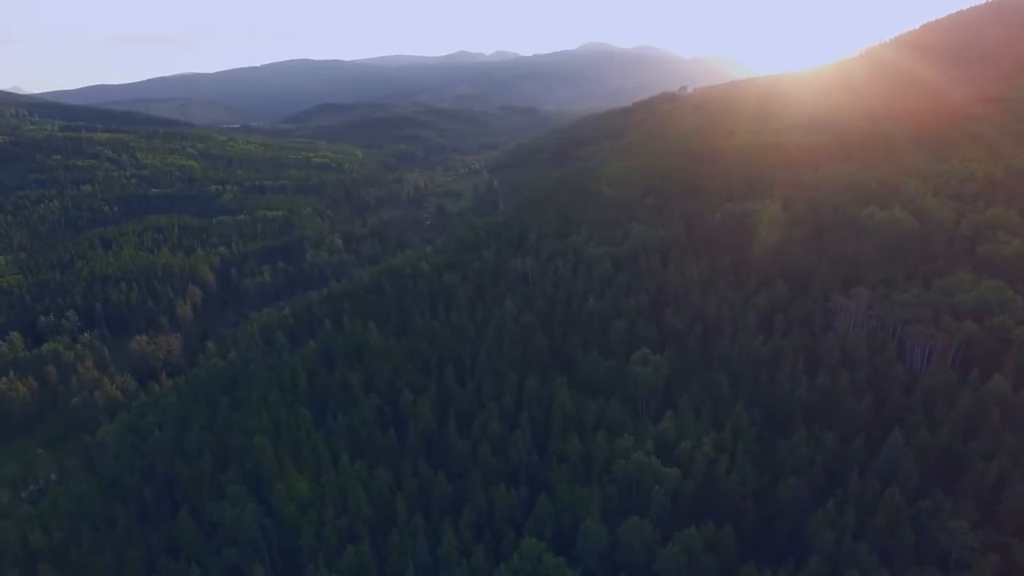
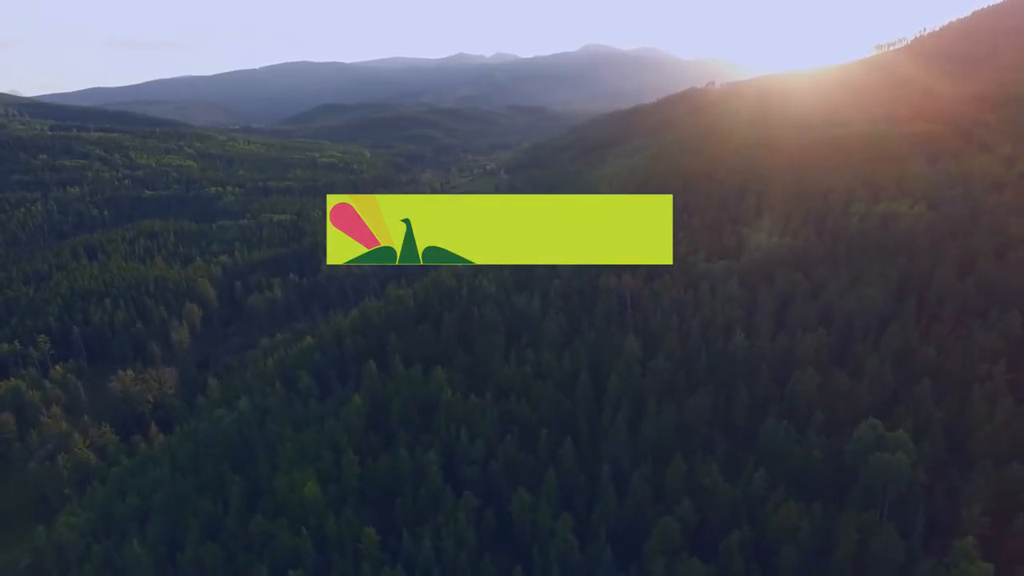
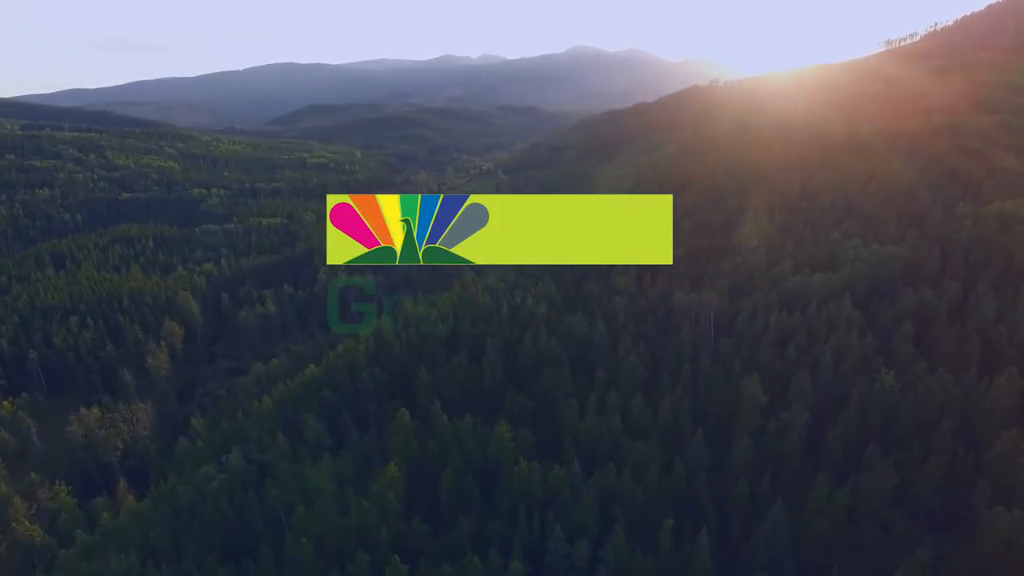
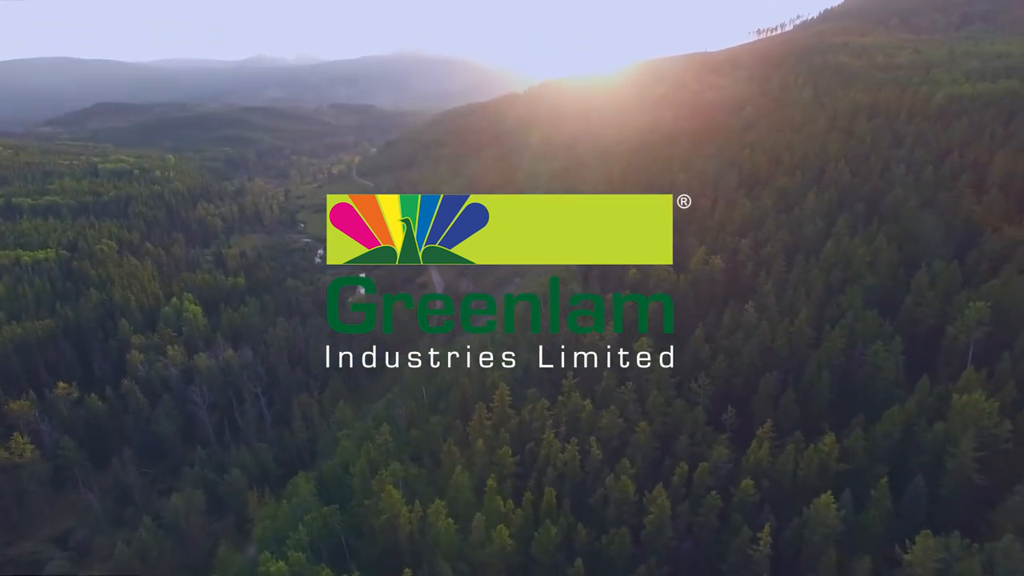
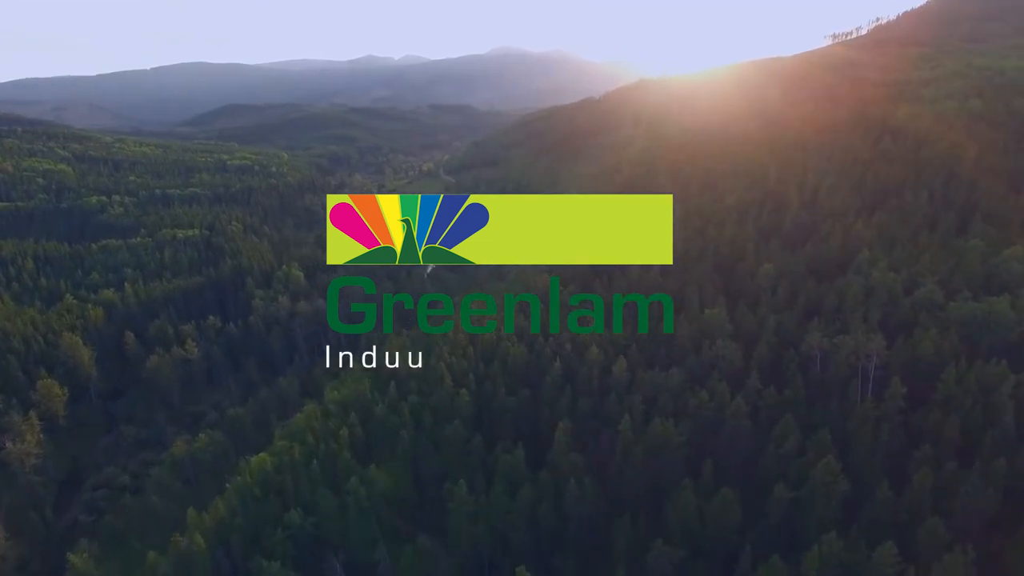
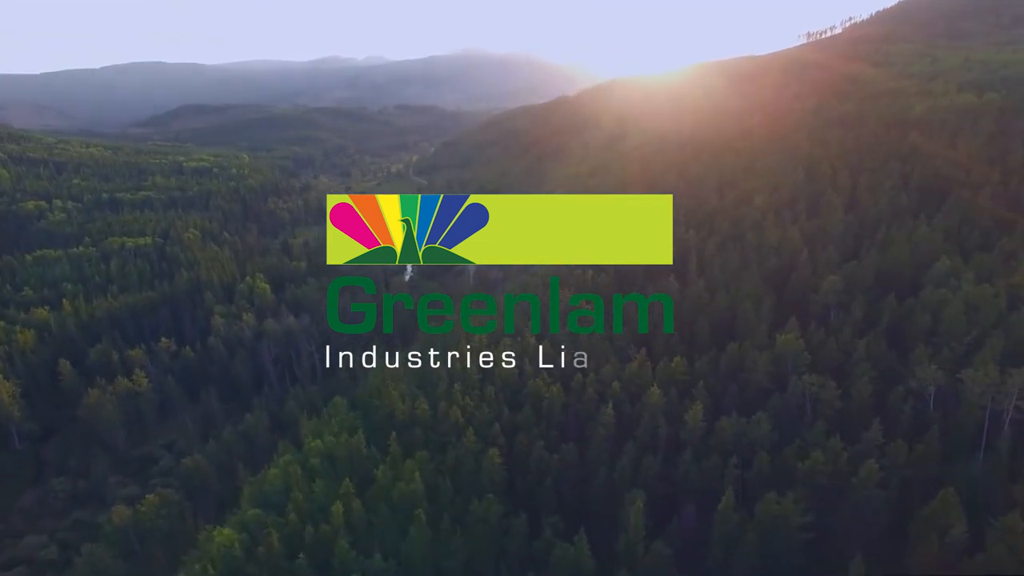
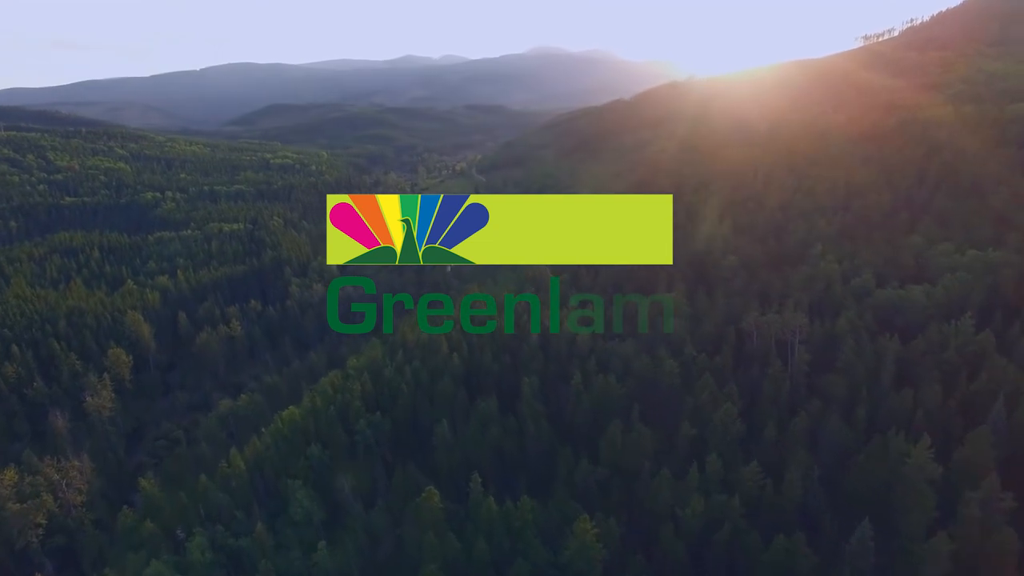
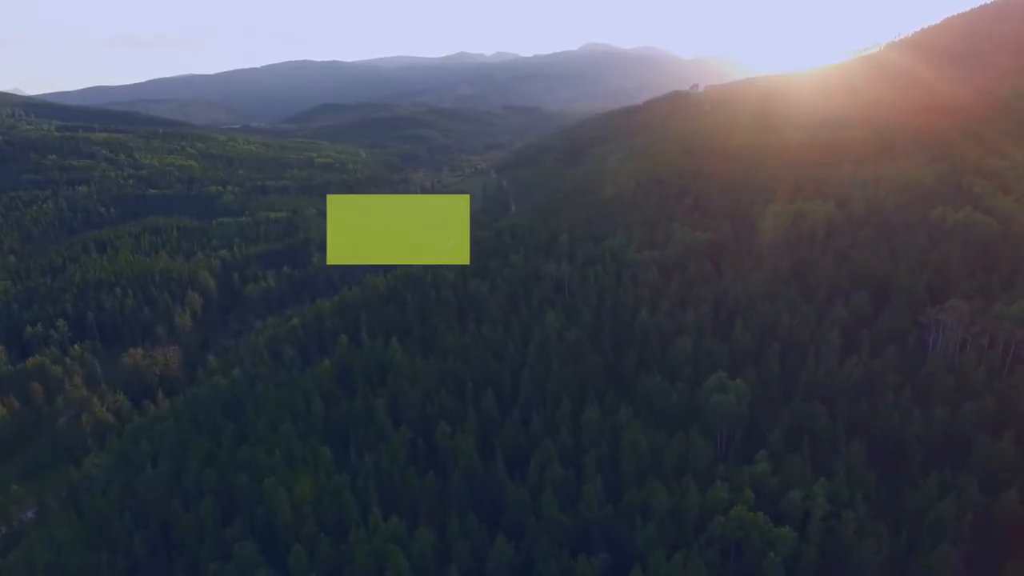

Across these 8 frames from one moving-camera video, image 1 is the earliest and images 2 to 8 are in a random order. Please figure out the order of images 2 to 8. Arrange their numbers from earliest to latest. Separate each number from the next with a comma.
8, 2, 3, 7, 5, 6, 4
